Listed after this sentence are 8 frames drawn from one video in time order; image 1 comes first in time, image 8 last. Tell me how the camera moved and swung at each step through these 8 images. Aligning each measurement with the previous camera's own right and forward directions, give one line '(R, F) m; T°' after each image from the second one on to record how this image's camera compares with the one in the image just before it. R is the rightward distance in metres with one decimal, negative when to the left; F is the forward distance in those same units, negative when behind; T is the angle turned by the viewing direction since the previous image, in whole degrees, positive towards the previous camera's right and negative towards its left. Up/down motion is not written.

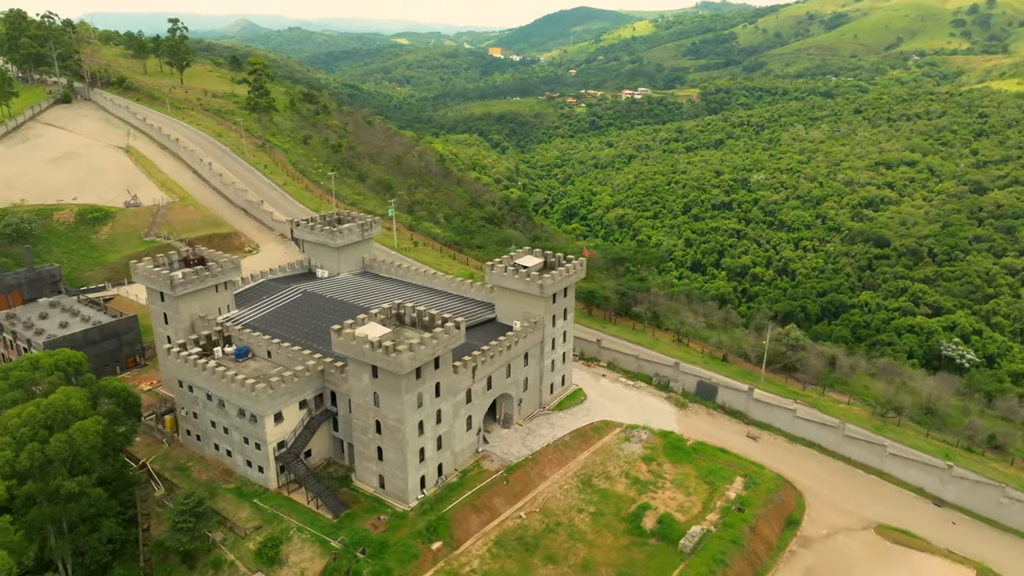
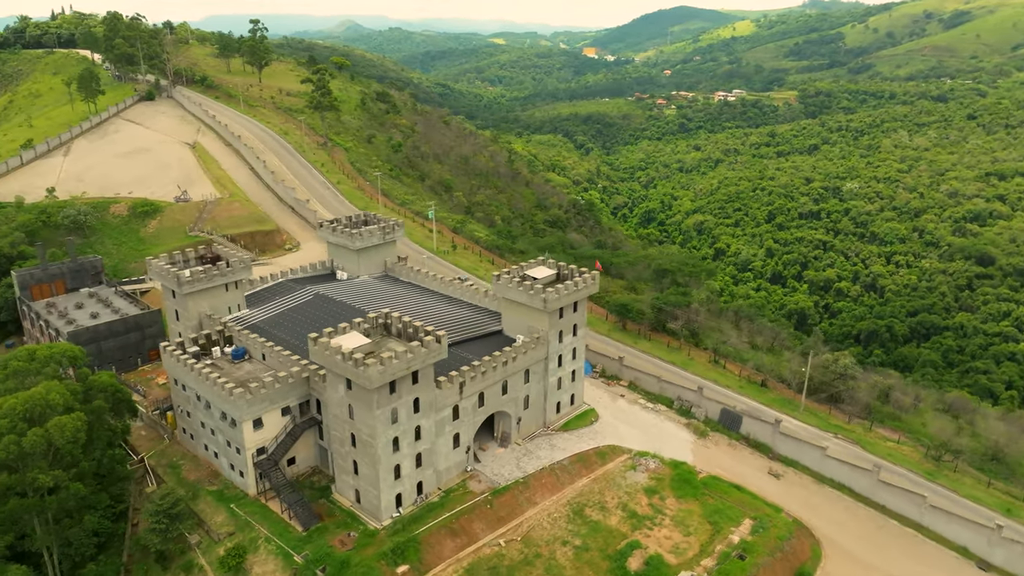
(+6.0, +2.9) m; -7°
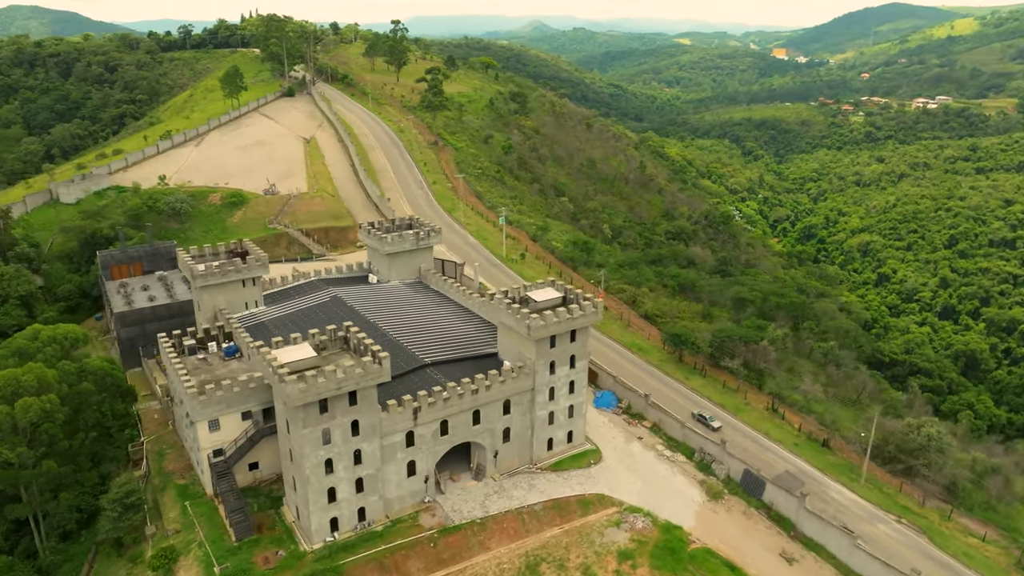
(+11.7, +5.5) m; -13°
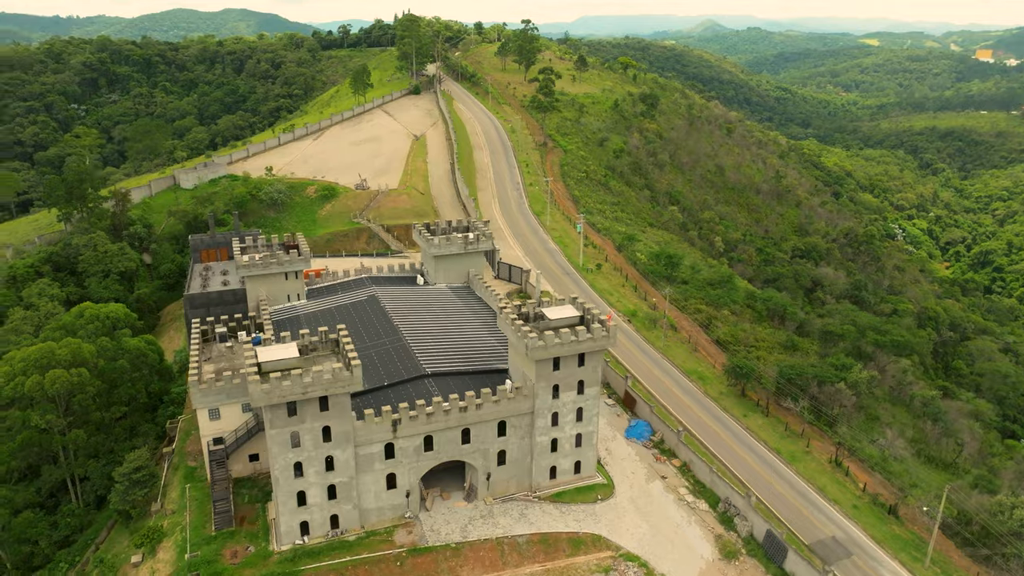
(+8.9, +3.8) m; -12°
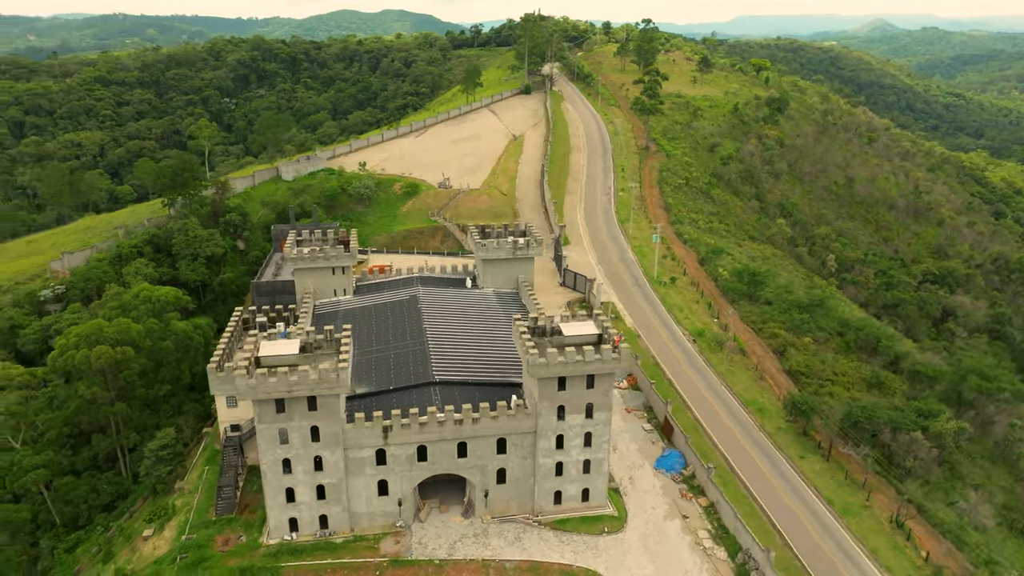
(+7.2, +2.8) m; -11°
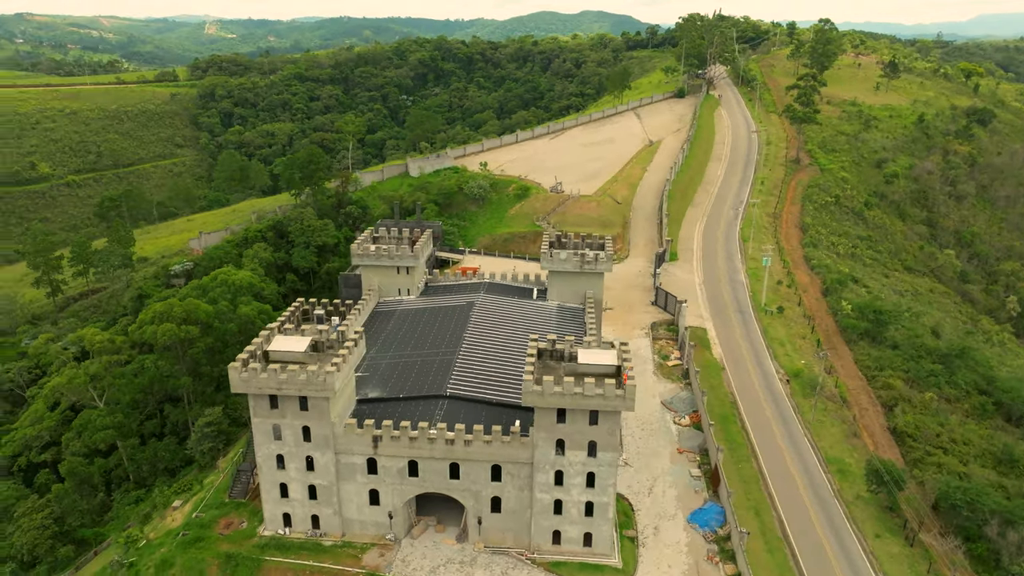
(+9.1, +4.0) m; -14°
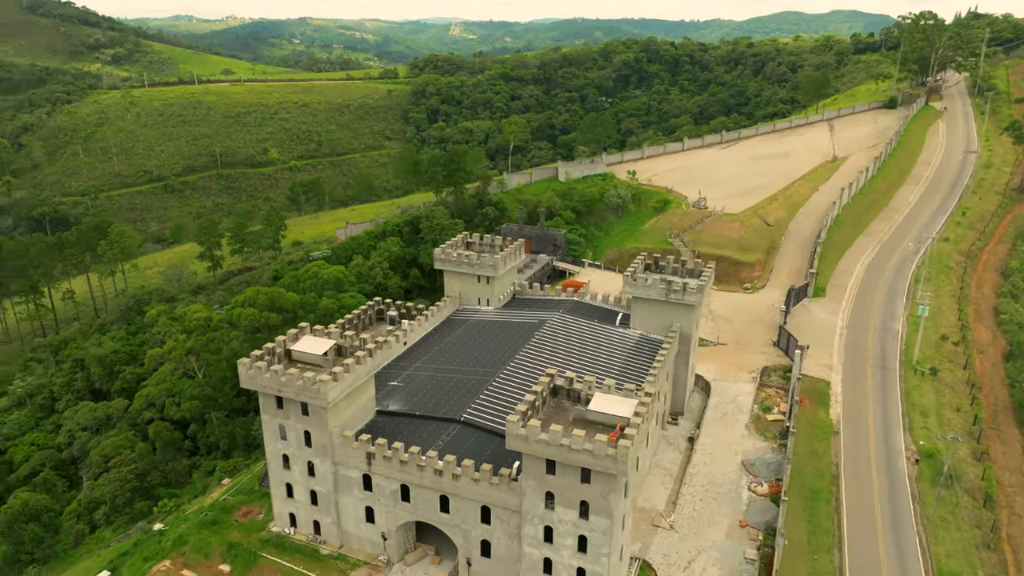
(+9.7, +5.2) m; -17°
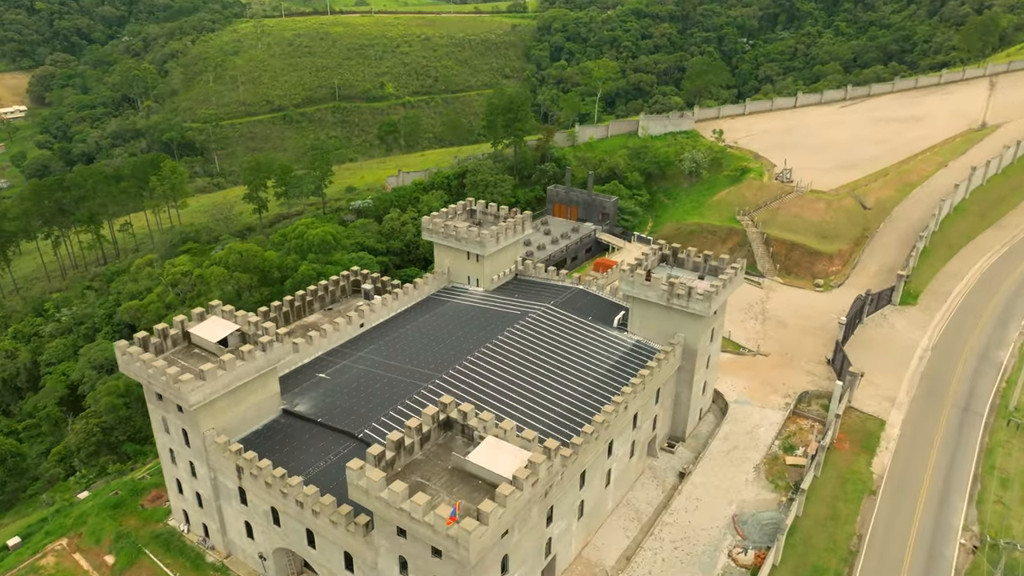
(+10.2, +9.0) m; -11°
